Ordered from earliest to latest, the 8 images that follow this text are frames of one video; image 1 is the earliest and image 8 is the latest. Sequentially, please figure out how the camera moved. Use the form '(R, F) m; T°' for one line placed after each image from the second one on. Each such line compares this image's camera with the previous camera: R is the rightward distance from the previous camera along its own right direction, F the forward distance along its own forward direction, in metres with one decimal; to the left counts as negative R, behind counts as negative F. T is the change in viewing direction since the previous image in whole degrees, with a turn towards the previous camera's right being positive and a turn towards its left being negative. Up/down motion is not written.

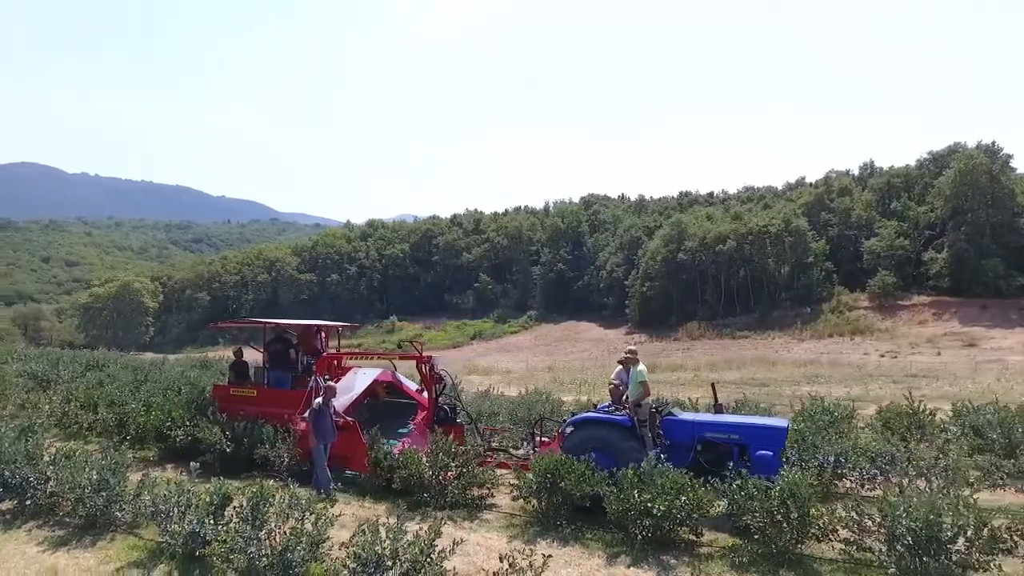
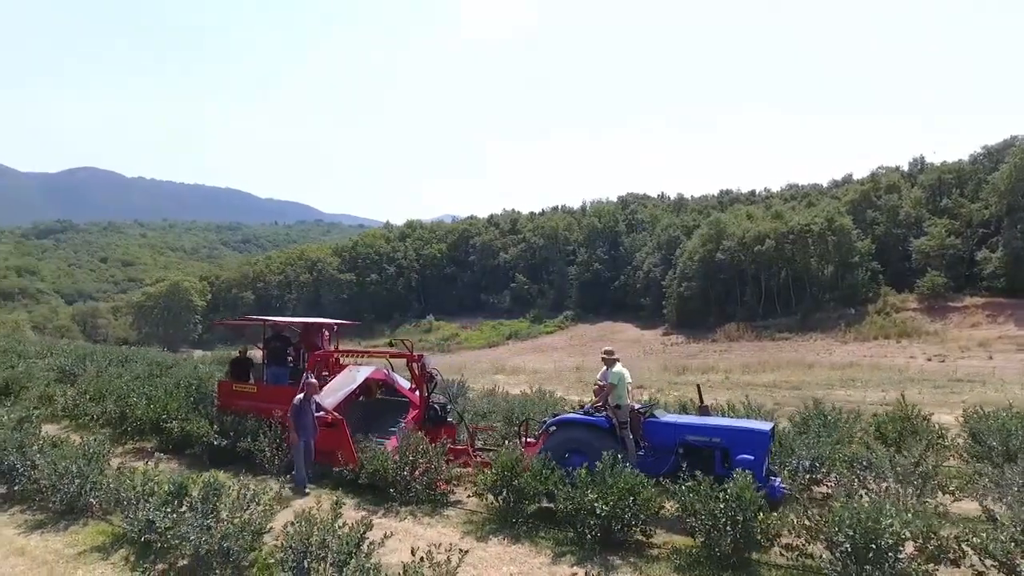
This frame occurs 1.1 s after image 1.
(+0.9, -0.1) m; -4°
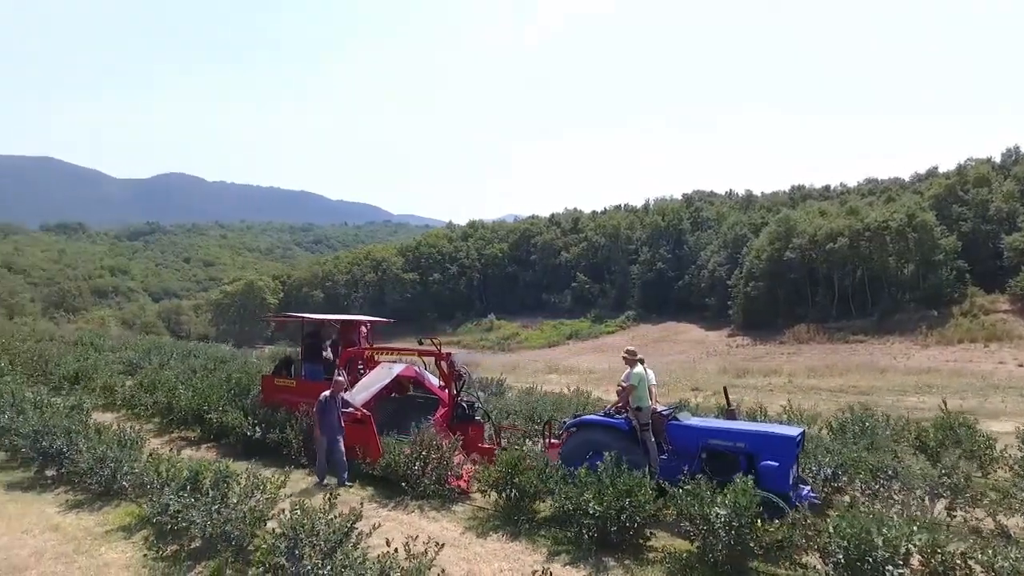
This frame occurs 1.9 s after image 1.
(+0.7, 0.0) m; -6°
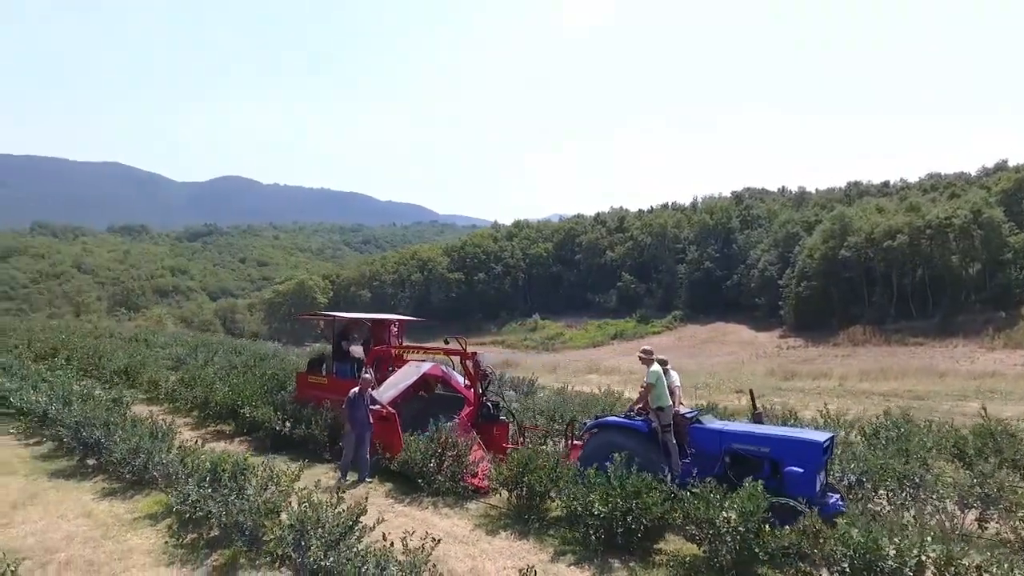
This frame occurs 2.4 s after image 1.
(+0.4, 0.0) m; -4°
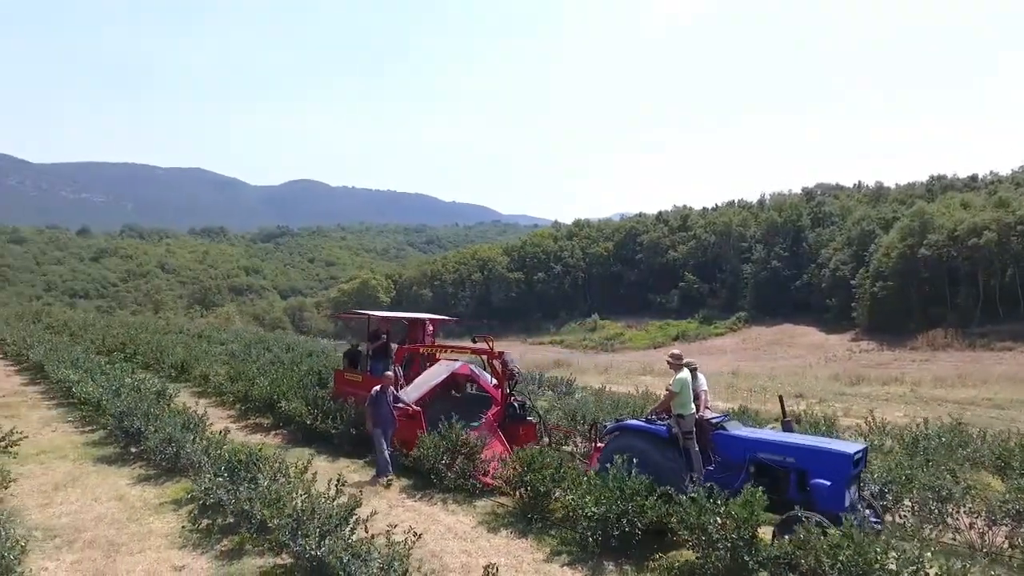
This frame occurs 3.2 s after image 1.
(+0.6, 0.0) m; -6°
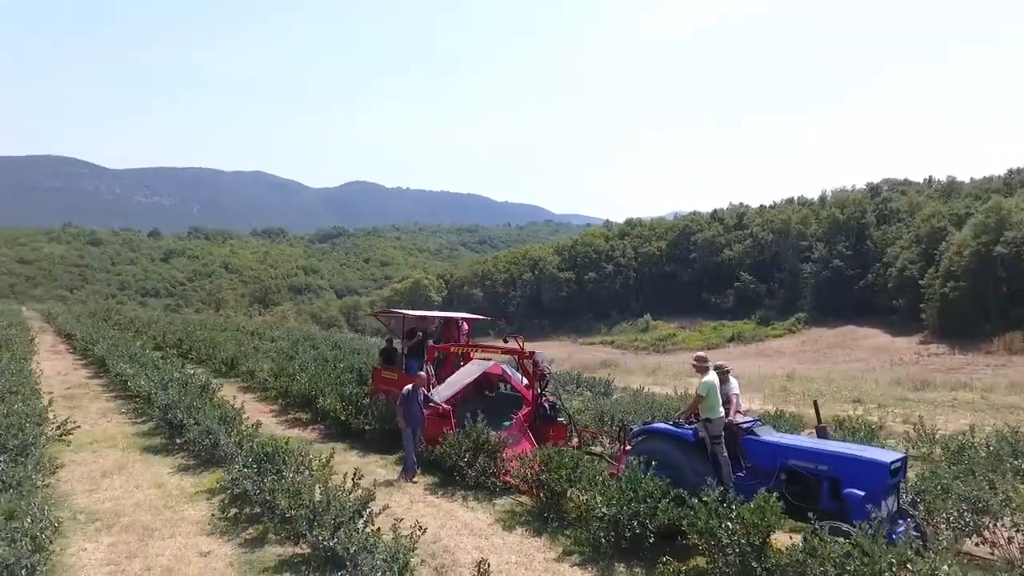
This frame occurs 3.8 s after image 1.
(+0.4, 0.0) m; -5°
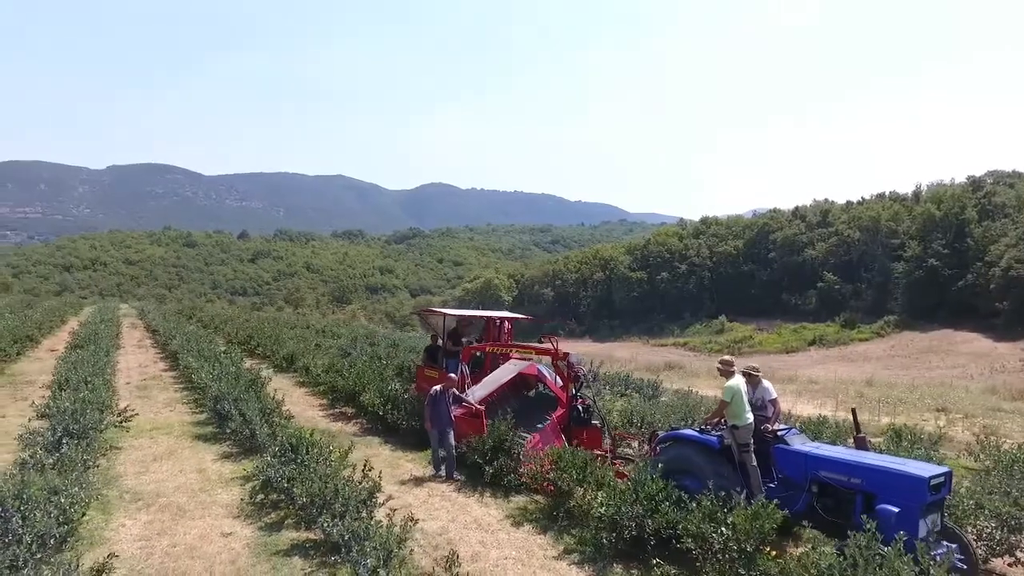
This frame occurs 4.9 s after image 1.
(+0.7, -0.1) m; -7°
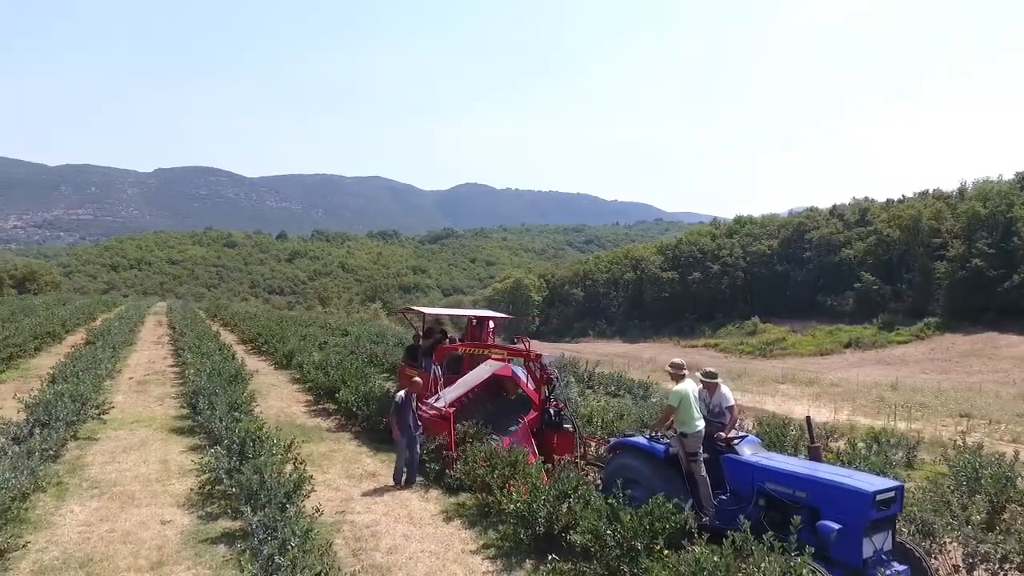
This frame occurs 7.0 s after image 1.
(+1.2, -0.1) m; -3°
